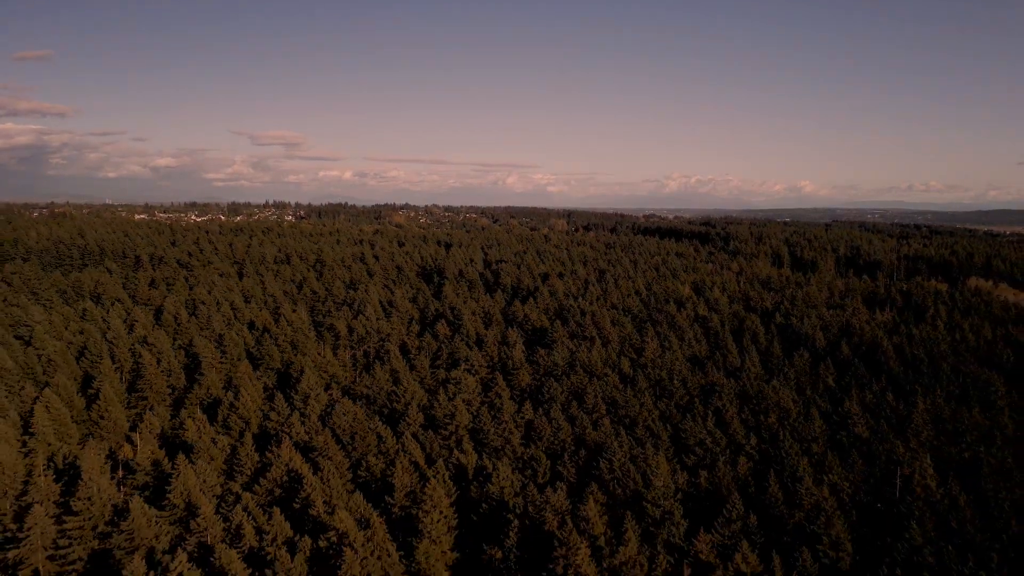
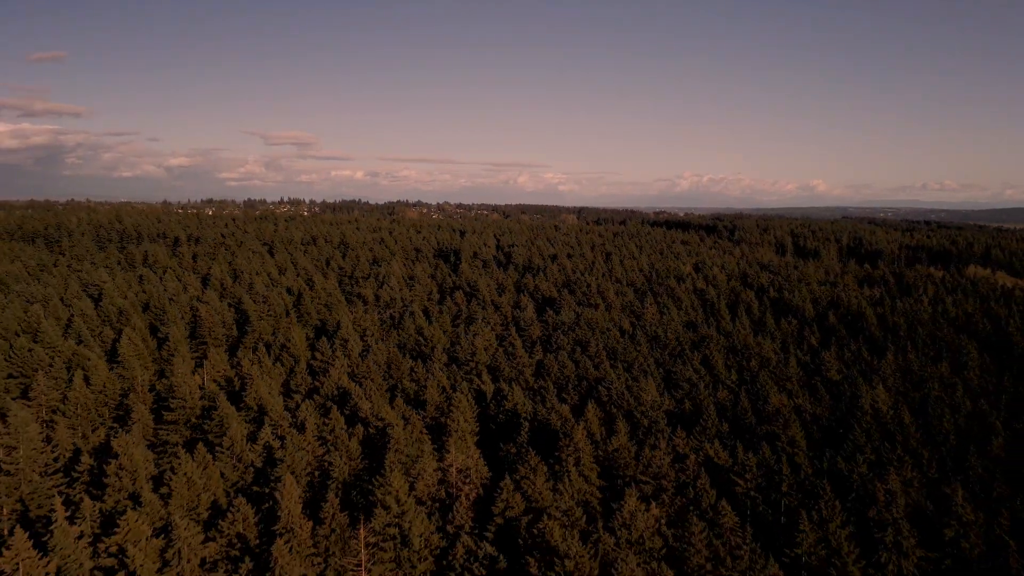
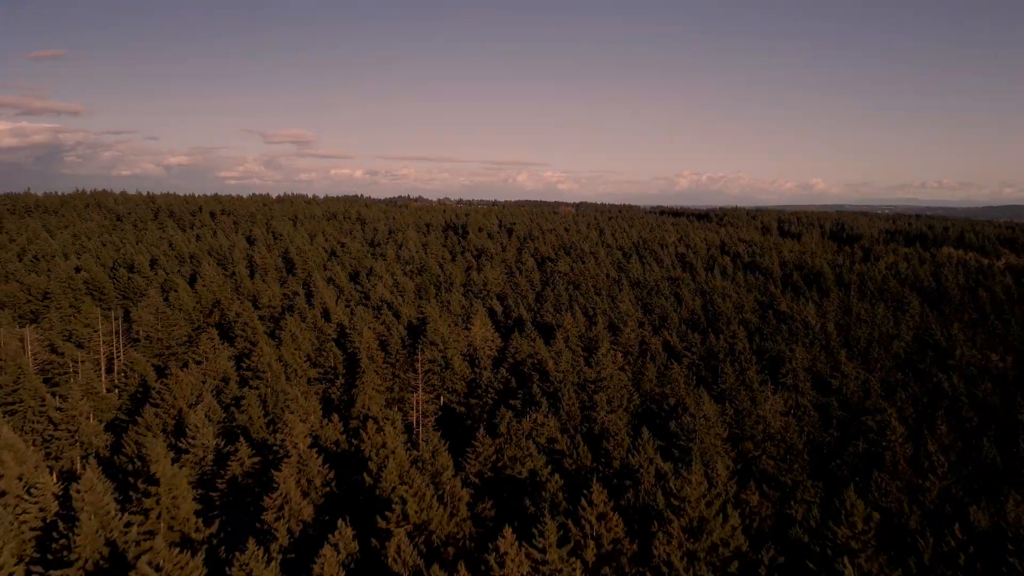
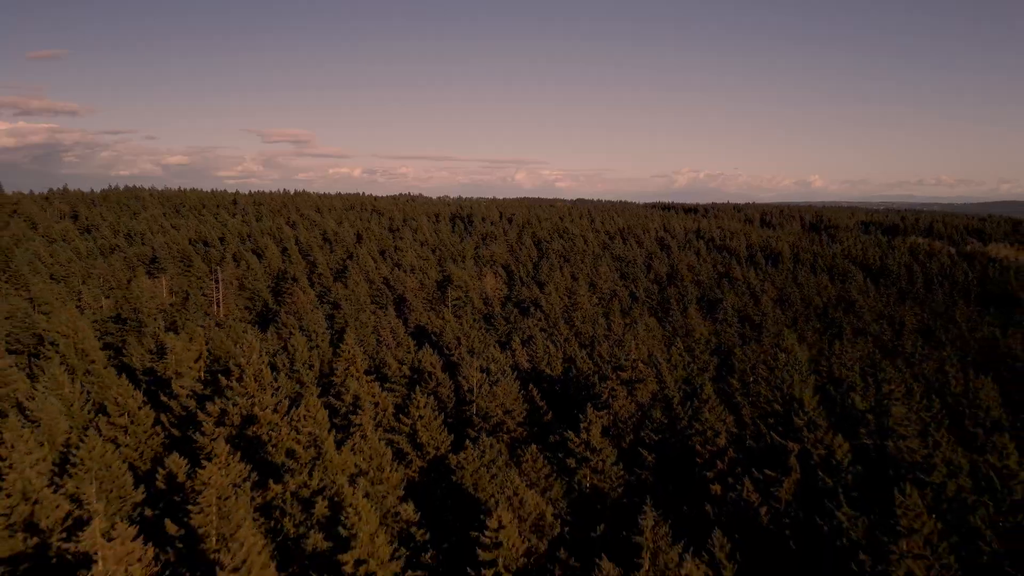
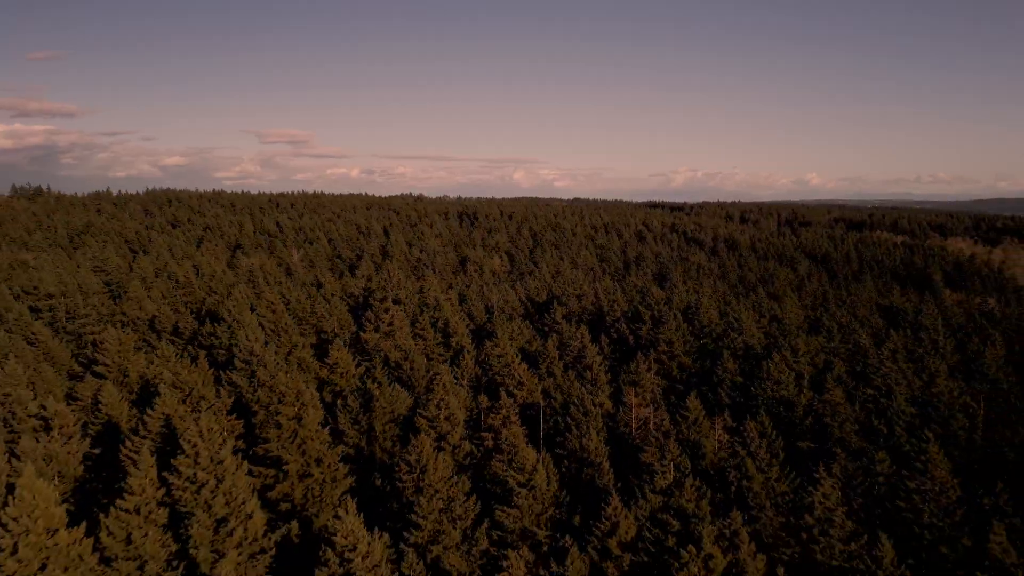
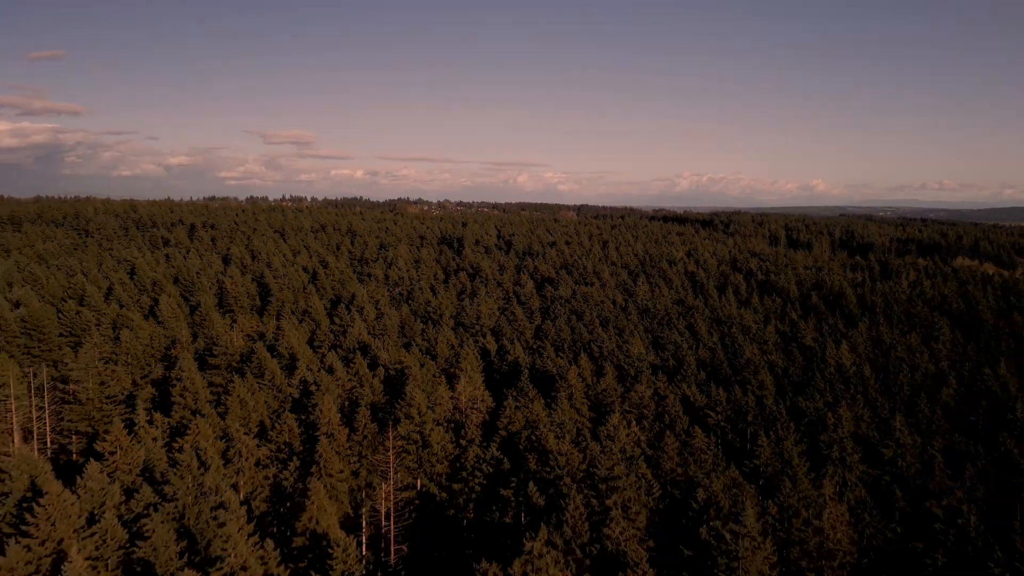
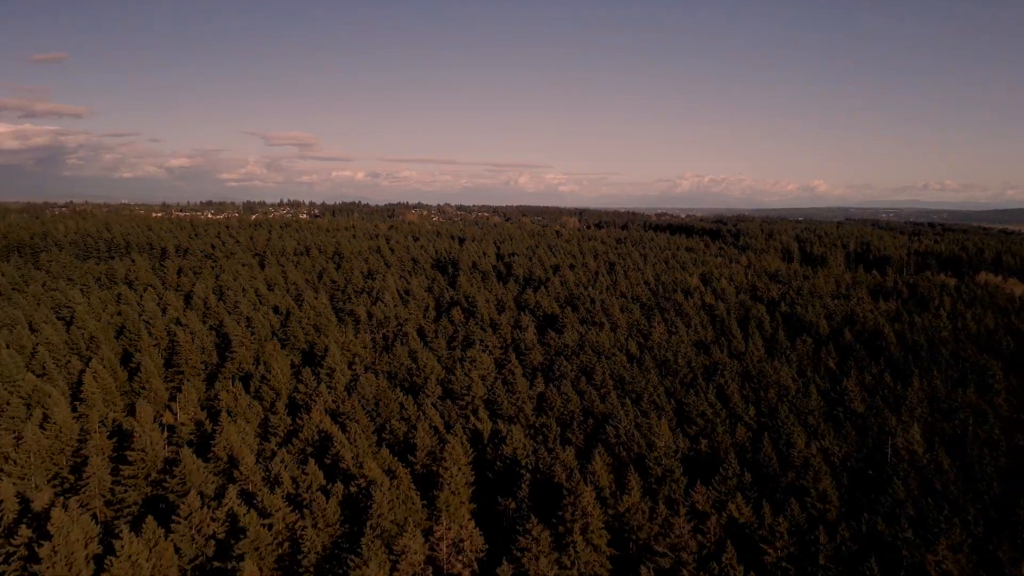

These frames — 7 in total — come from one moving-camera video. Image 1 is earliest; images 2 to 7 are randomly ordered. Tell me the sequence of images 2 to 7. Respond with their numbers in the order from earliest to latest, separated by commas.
7, 2, 6, 3, 4, 5
